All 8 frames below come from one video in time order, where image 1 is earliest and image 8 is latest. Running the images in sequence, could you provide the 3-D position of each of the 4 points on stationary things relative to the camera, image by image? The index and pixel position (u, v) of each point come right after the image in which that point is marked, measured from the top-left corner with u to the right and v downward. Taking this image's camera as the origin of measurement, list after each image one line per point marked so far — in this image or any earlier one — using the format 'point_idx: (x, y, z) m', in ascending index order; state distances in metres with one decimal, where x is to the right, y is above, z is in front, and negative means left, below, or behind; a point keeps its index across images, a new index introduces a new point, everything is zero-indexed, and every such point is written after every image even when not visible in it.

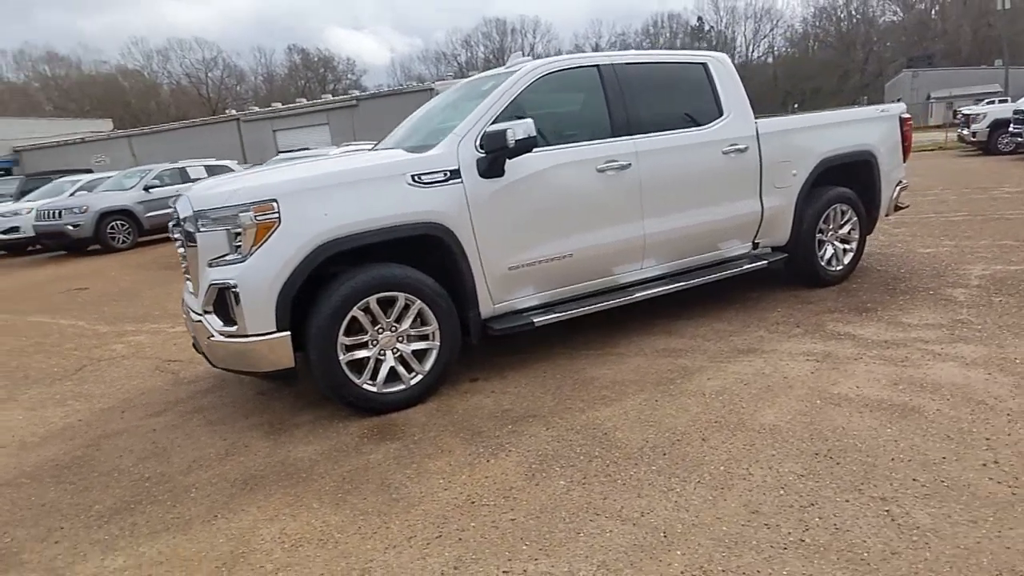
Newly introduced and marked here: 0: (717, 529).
0: (+0.8, -0.9, +2.3) m
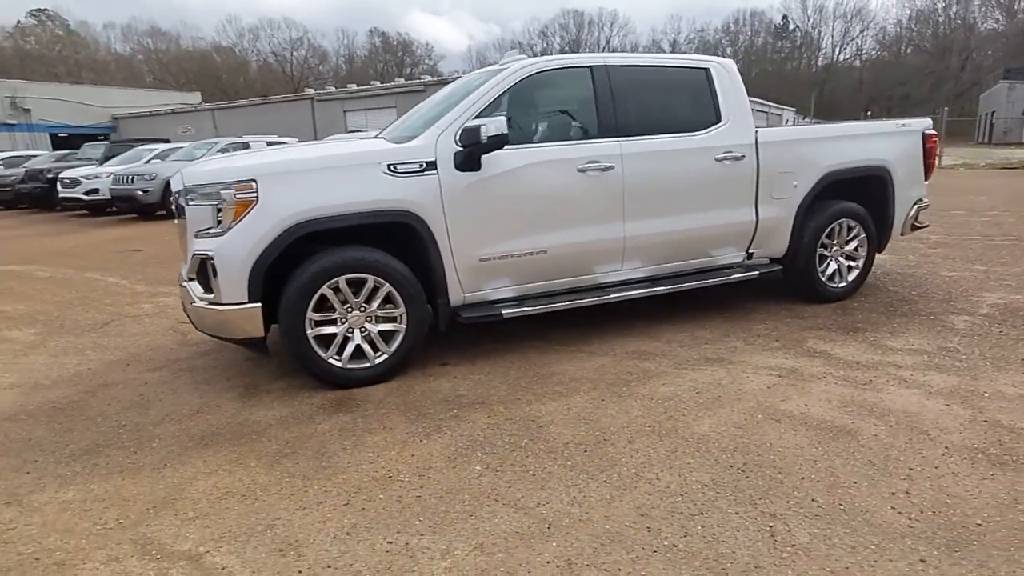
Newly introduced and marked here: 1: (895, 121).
0: (+0.3, -0.9, +2.4) m
1: (+3.1, +1.4, +5.1) m
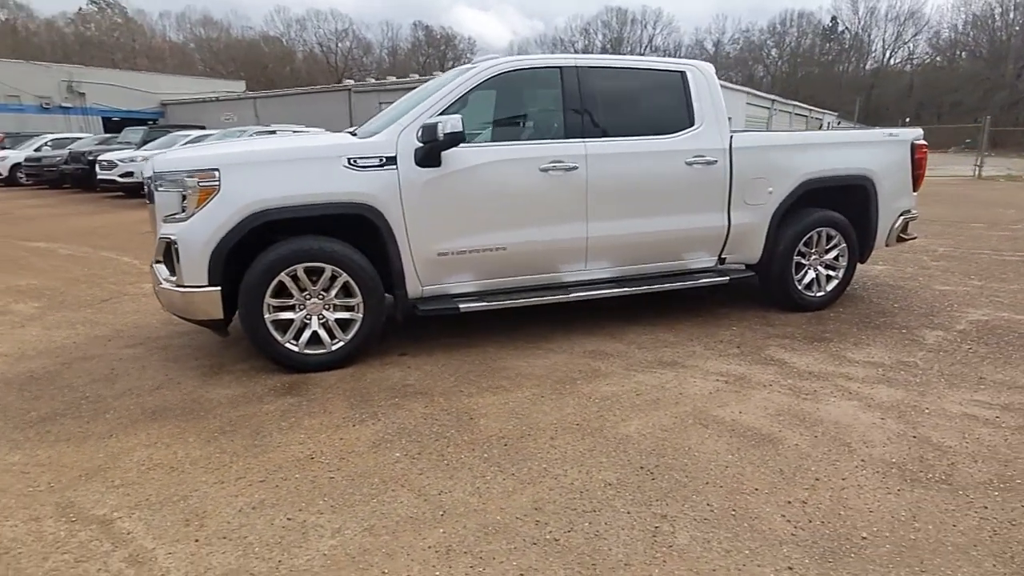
0: (-0.1, -0.9, +2.5) m
1: (+2.9, +1.3, +5.0) m
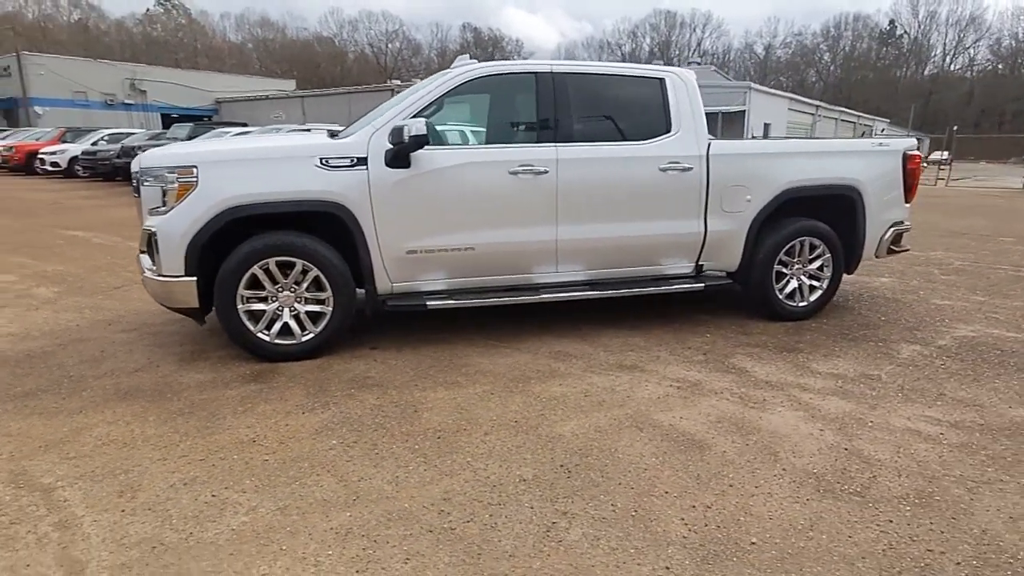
0: (-0.5, -0.9, +2.6) m
1: (+2.8, +1.2, +4.9) m
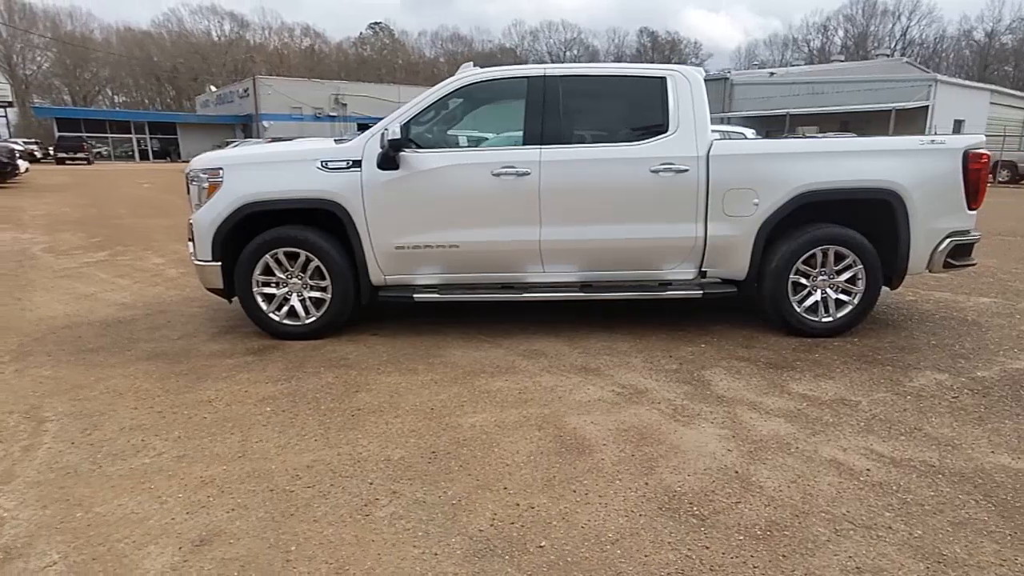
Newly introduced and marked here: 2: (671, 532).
0: (-1.1, -0.8, +2.9) m
1: (+2.8, +1.0, +4.3) m
2: (+0.6, -0.9, +2.3) m
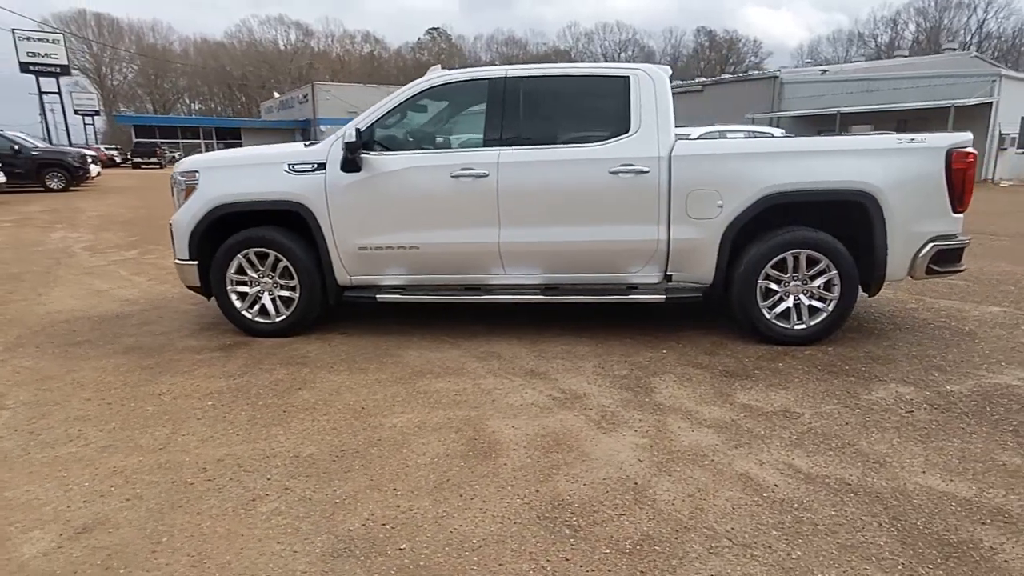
0: (-1.5, -0.8, +3.0) m
1: (+2.5, +1.0, +4.0) m
2: (+0.1, -0.9, +2.3) m
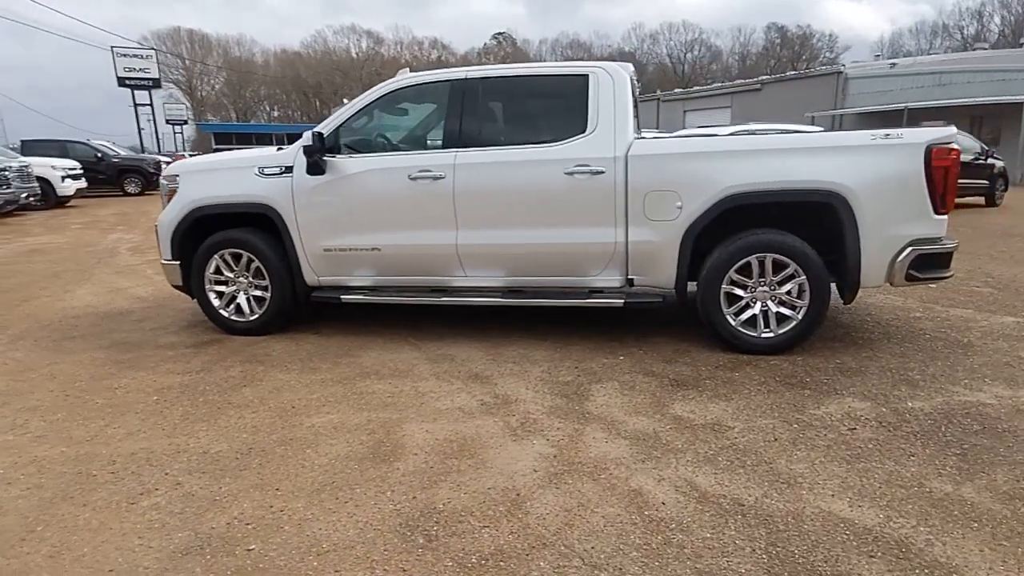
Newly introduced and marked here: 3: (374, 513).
0: (-2.0, -0.8, +3.1) m
1: (+2.1, +1.0, +3.8) m
2: (-0.4, -0.9, +2.2) m
3: (-0.5, -0.9, +2.4) m
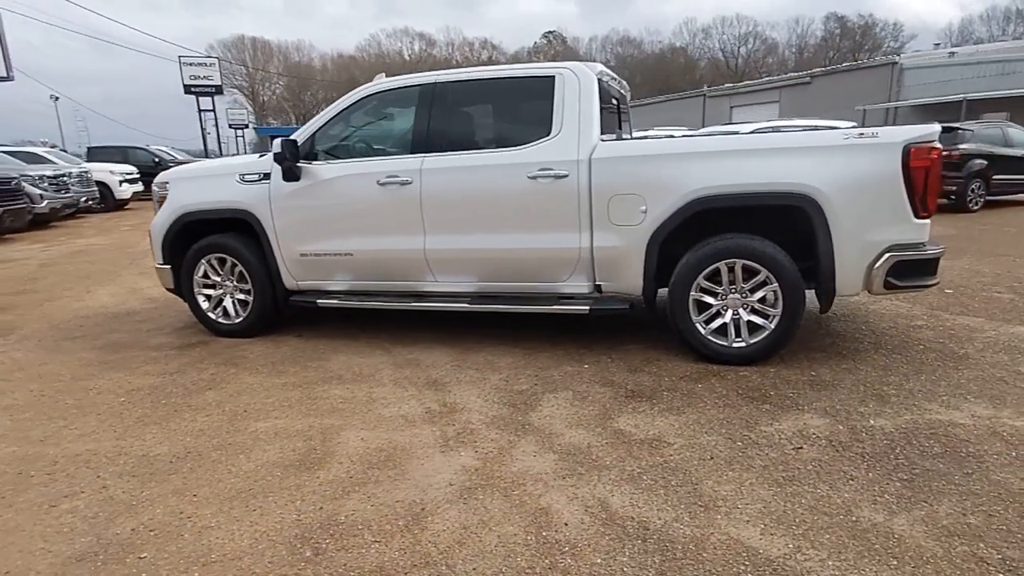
0: (-2.3, -0.8, +3.2) m
1: (+1.8, +0.9, +3.5) m
2: (-0.8, -1.0, +2.2) m
3: (-0.9, -0.9, +2.4) m
